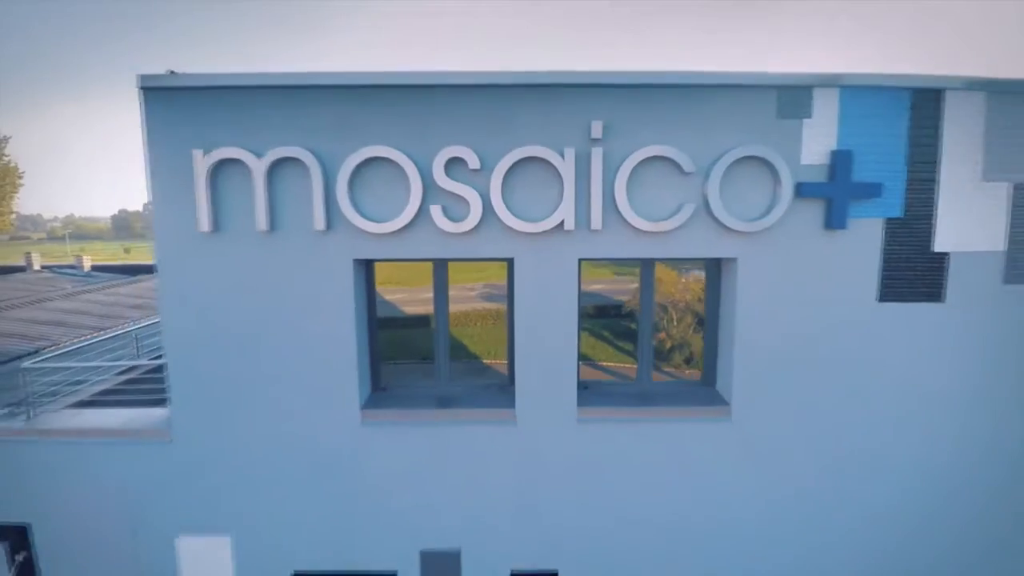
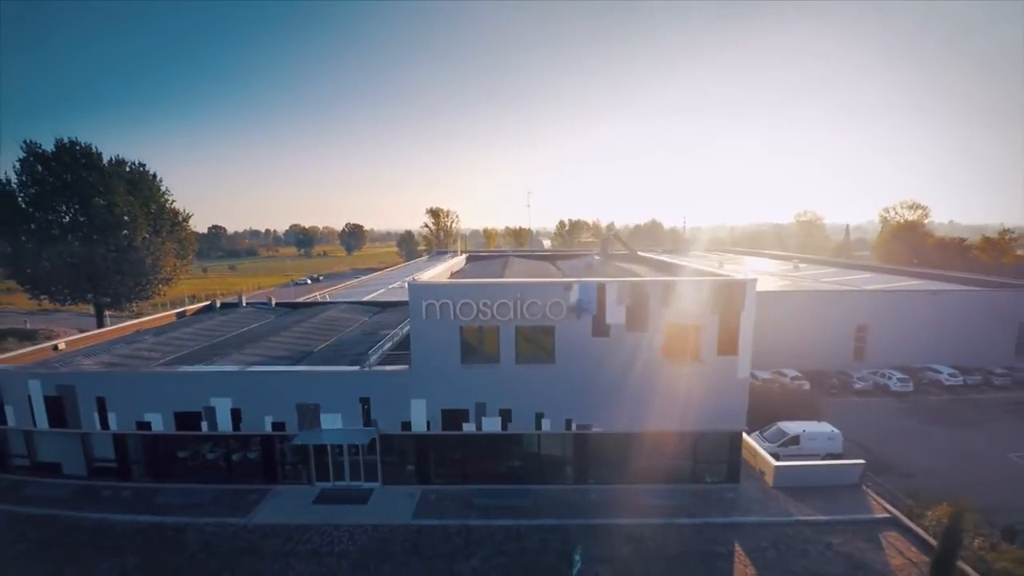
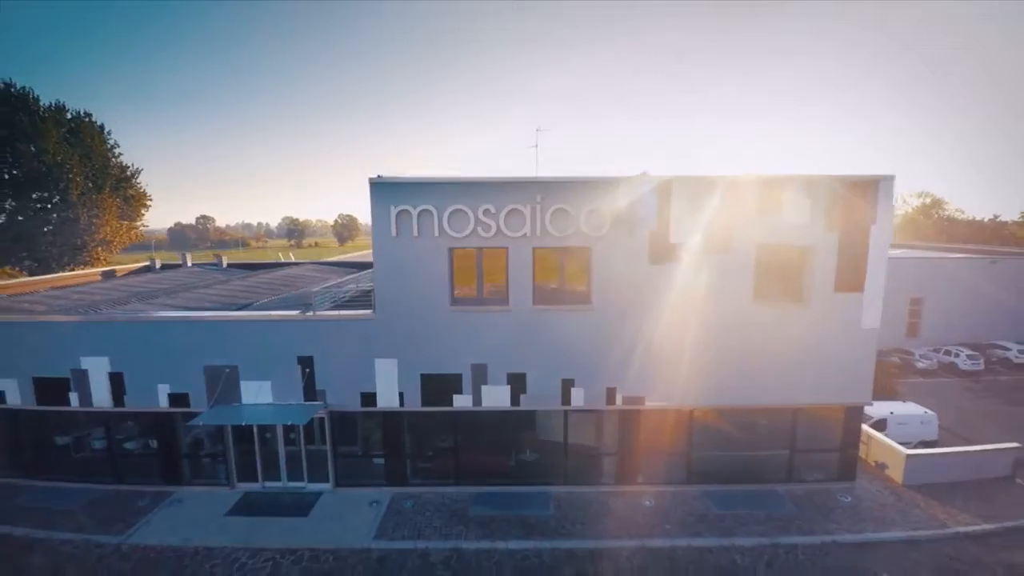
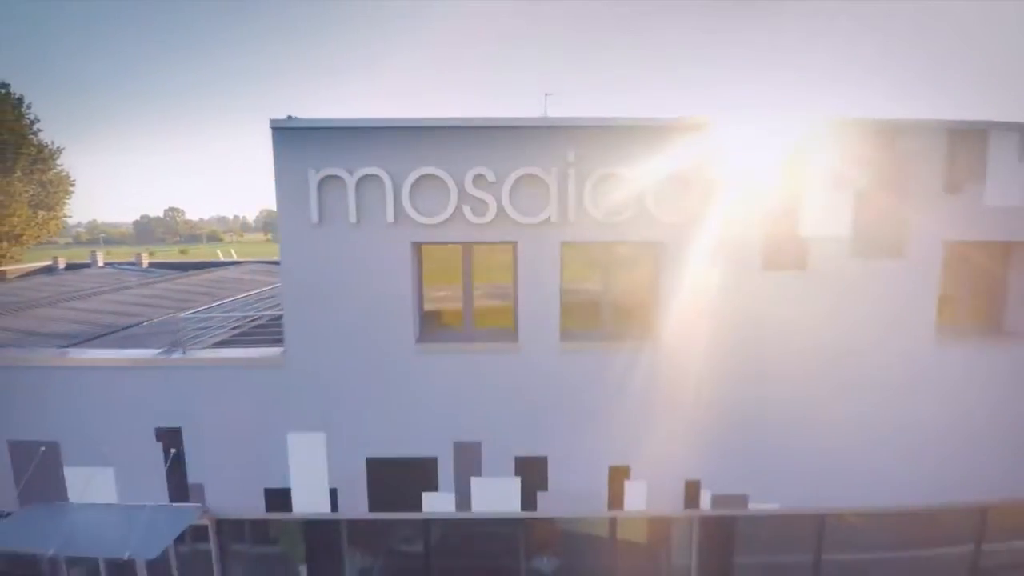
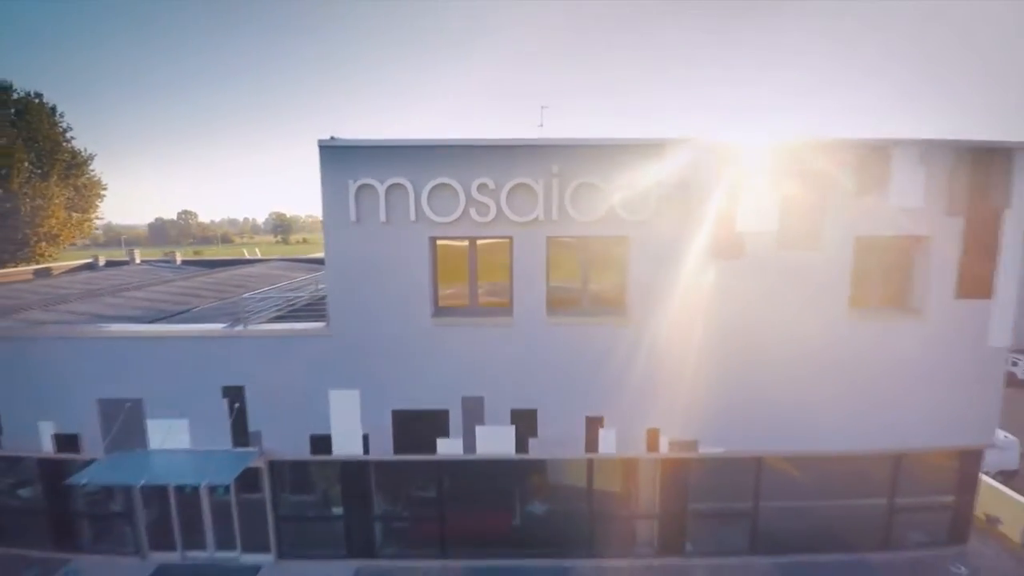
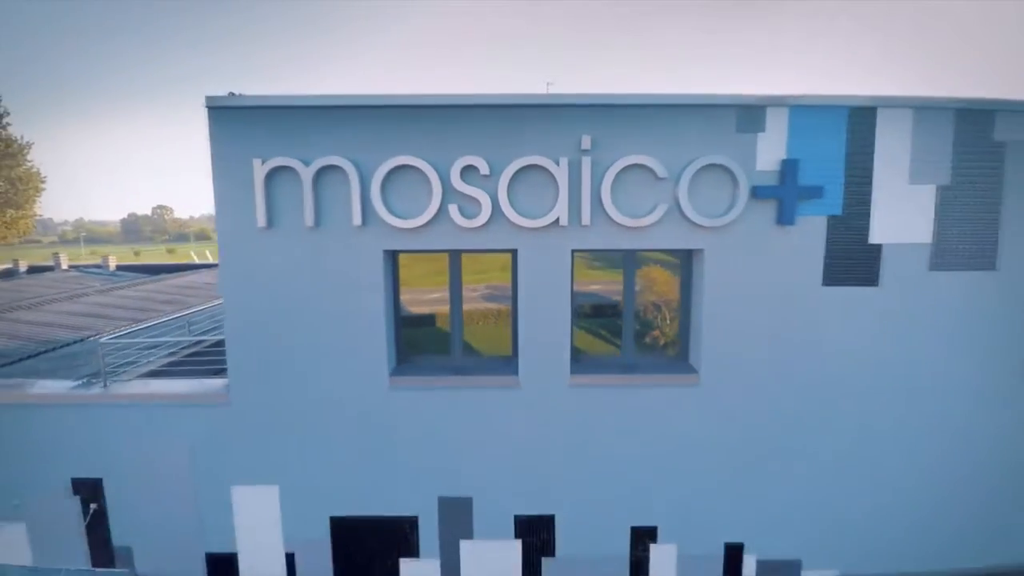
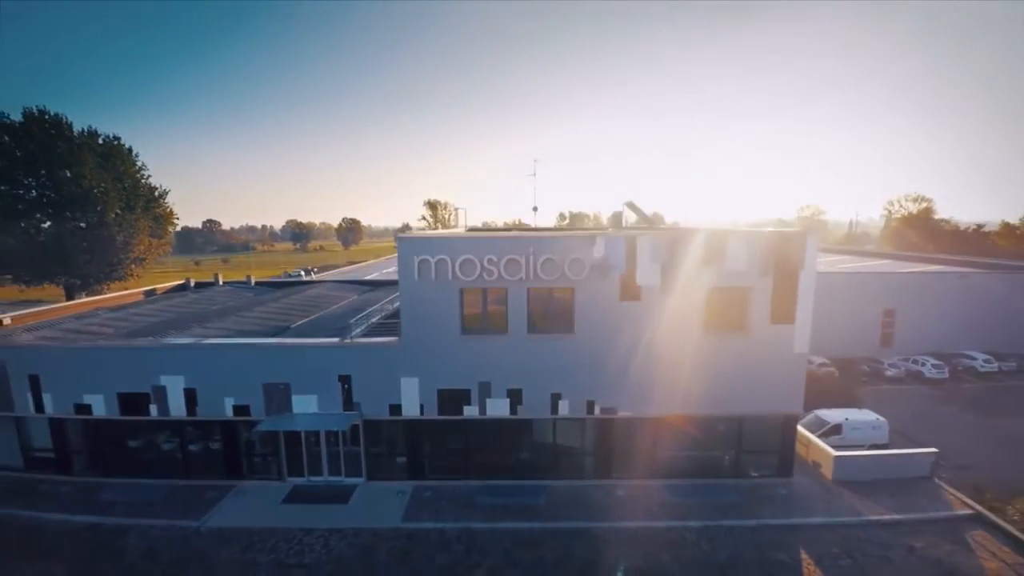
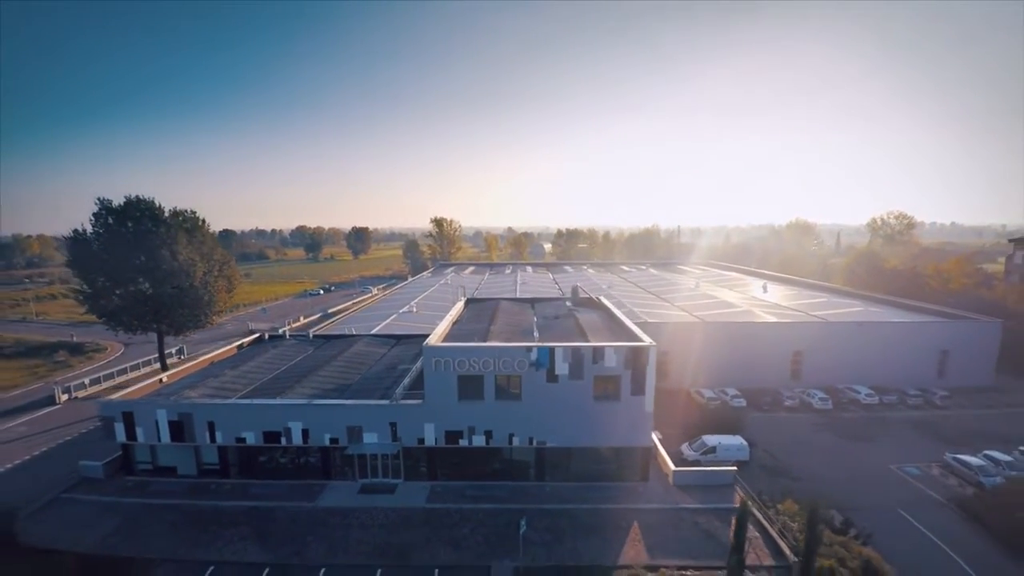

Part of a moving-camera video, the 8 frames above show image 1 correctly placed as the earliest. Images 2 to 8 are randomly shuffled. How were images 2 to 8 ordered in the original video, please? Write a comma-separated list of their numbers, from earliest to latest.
6, 4, 5, 3, 7, 2, 8
